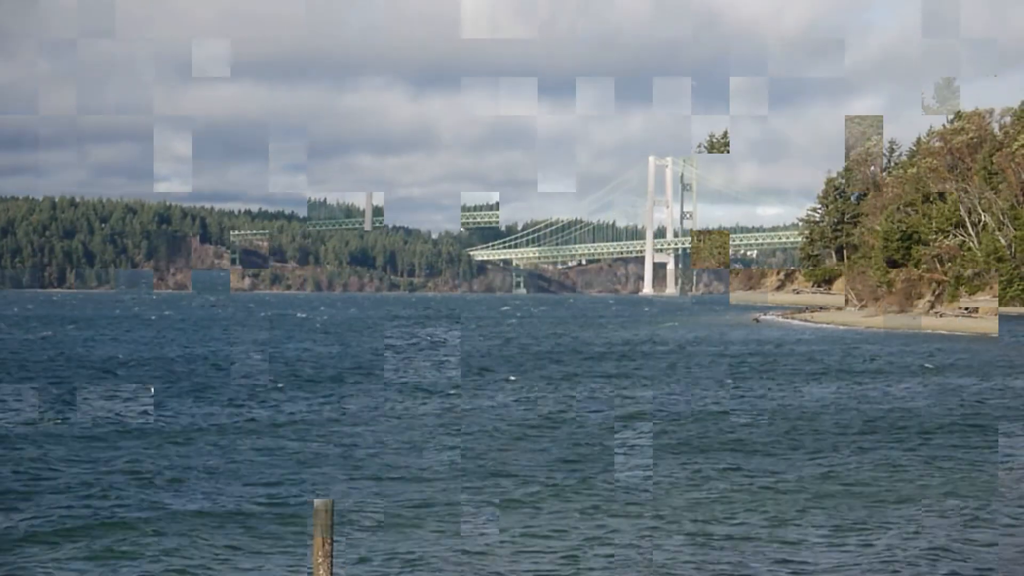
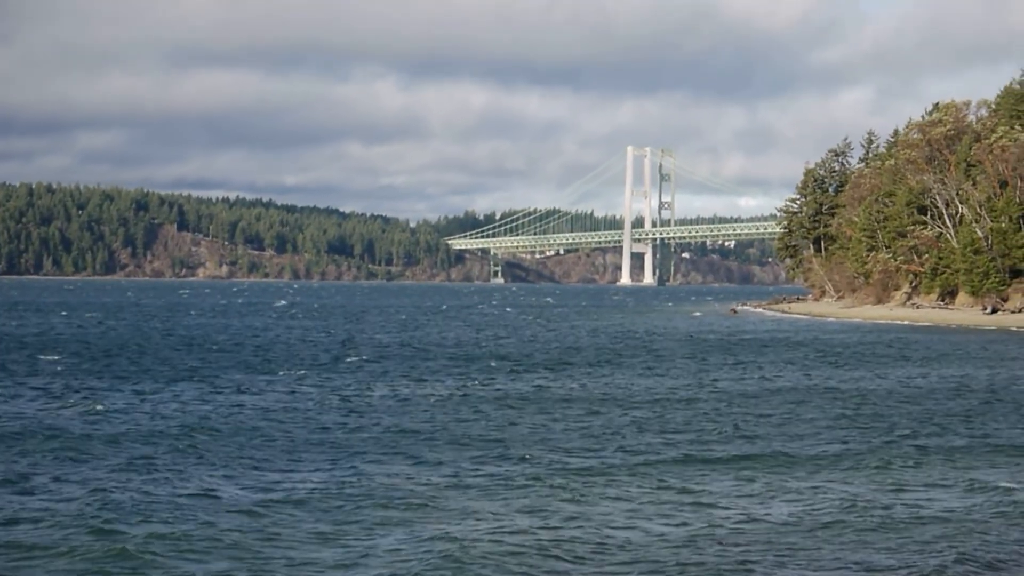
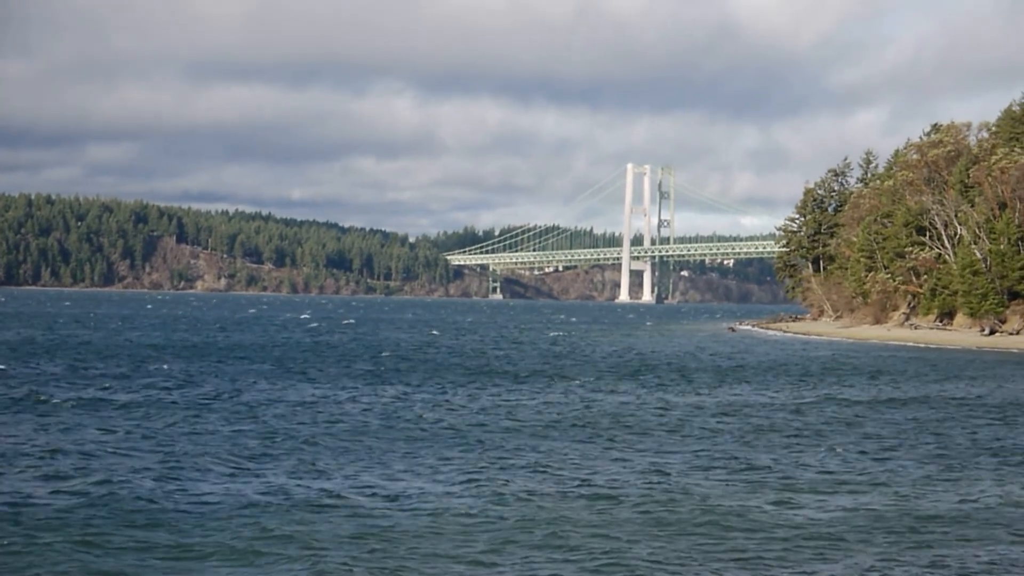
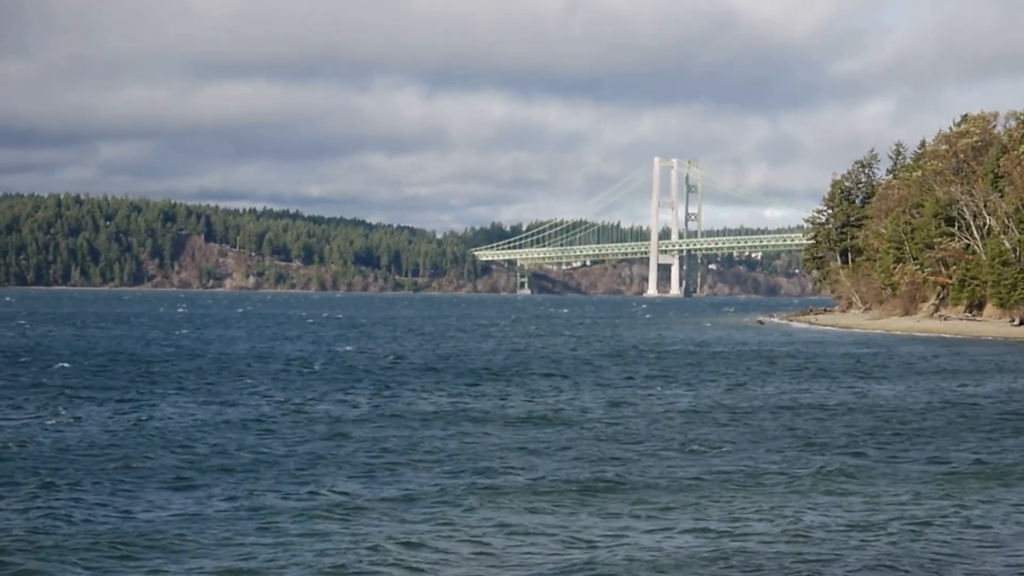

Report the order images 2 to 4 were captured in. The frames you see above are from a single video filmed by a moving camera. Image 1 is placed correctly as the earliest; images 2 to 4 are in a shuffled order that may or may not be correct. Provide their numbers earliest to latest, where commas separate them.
4, 2, 3
